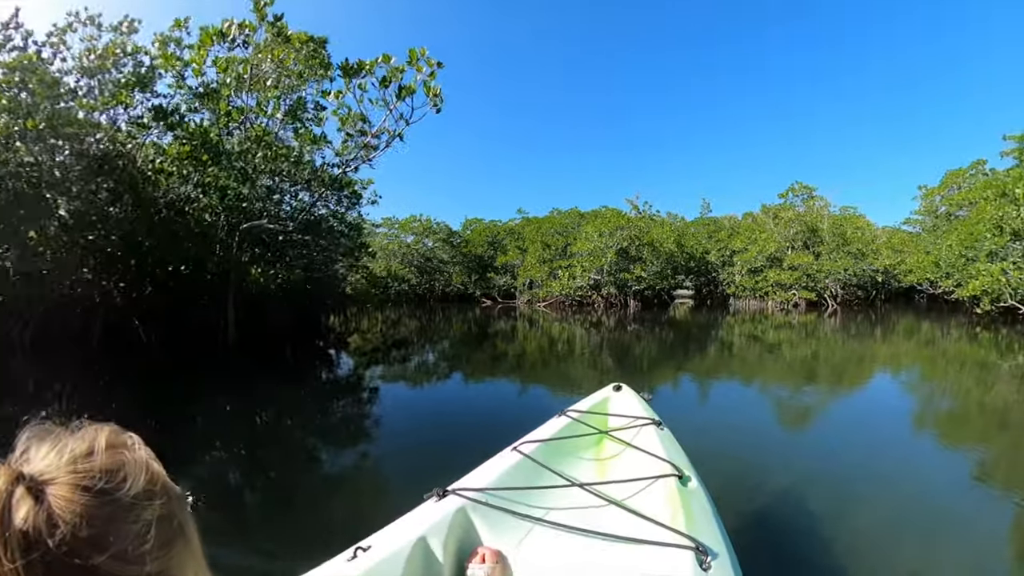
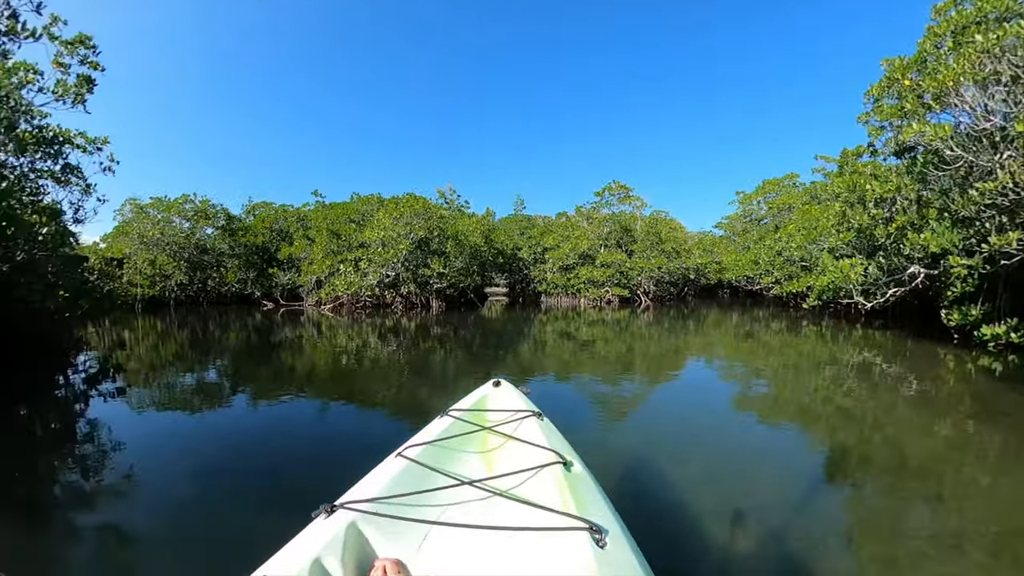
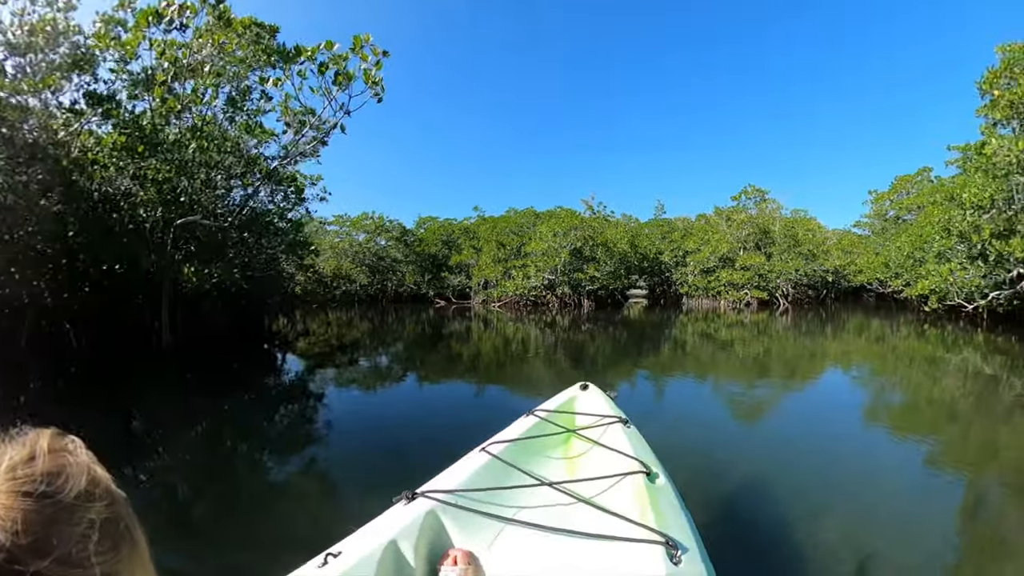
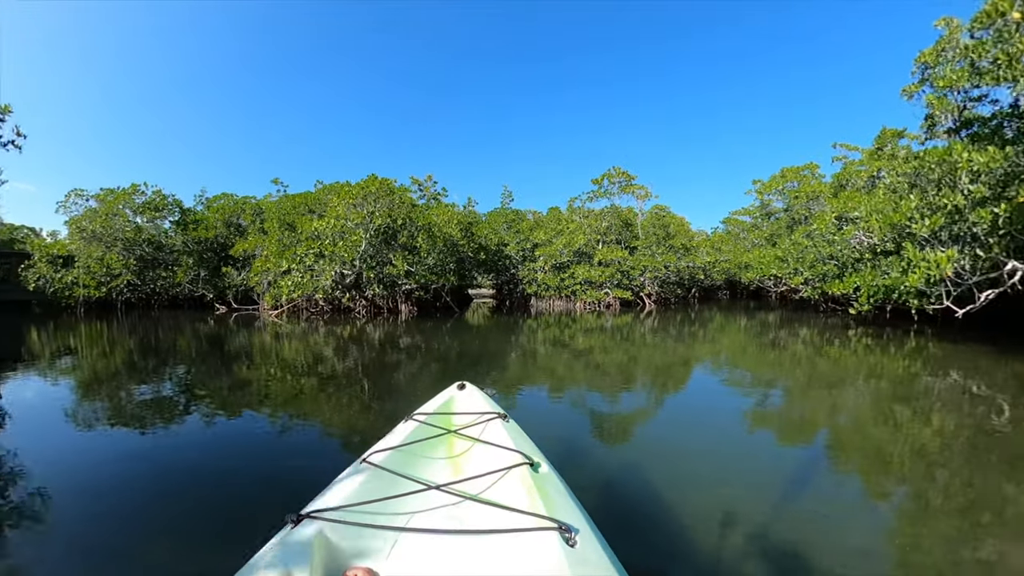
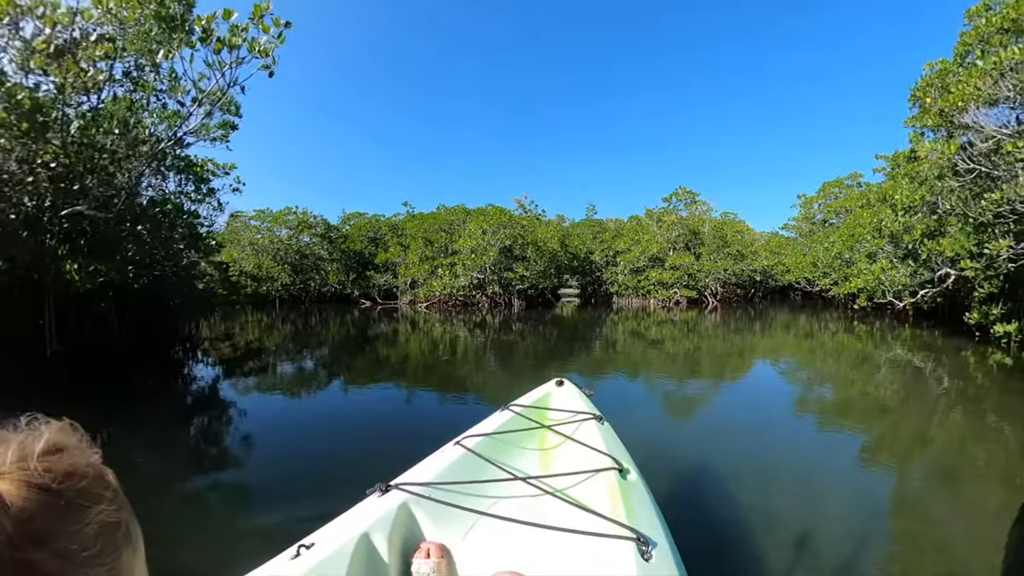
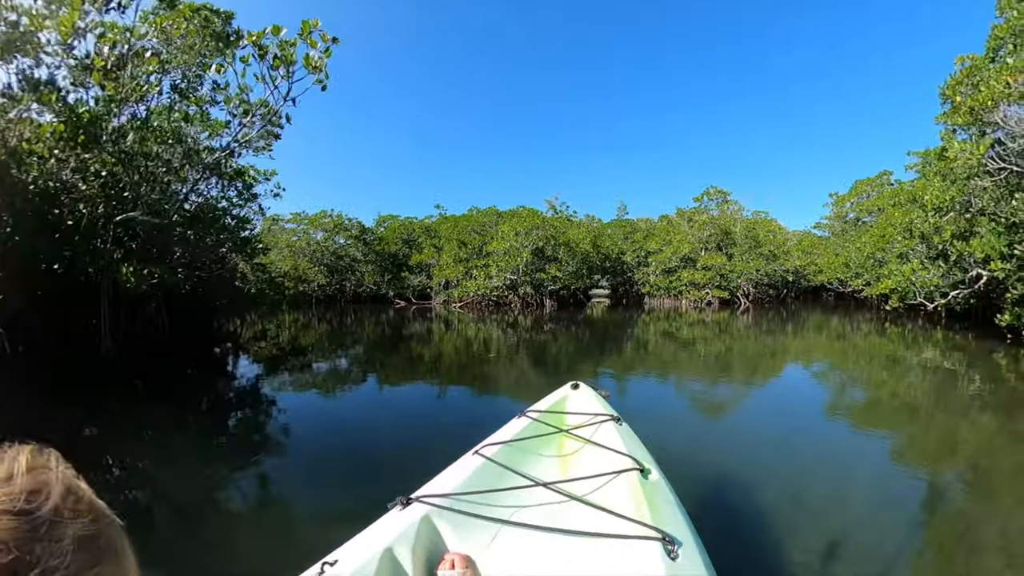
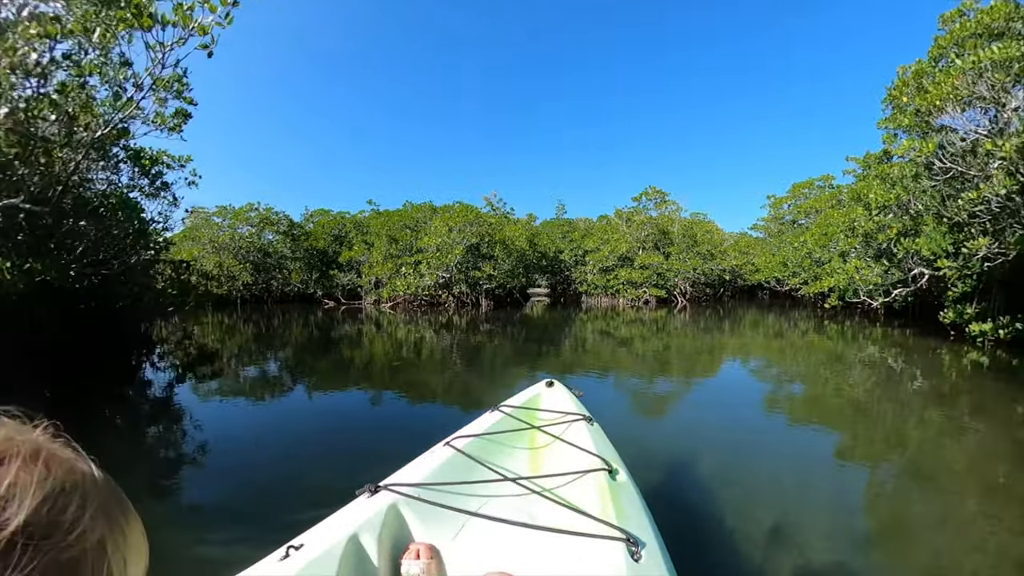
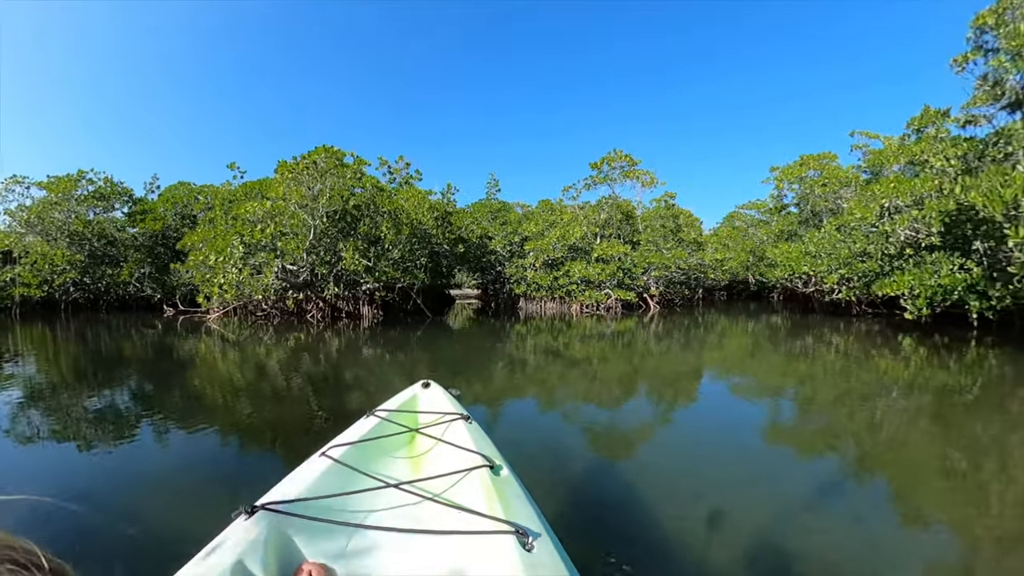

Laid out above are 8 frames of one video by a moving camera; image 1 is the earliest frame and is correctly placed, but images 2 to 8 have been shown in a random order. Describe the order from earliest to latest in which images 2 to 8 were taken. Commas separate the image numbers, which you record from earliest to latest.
3, 6, 5, 7, 2, 4, 8
